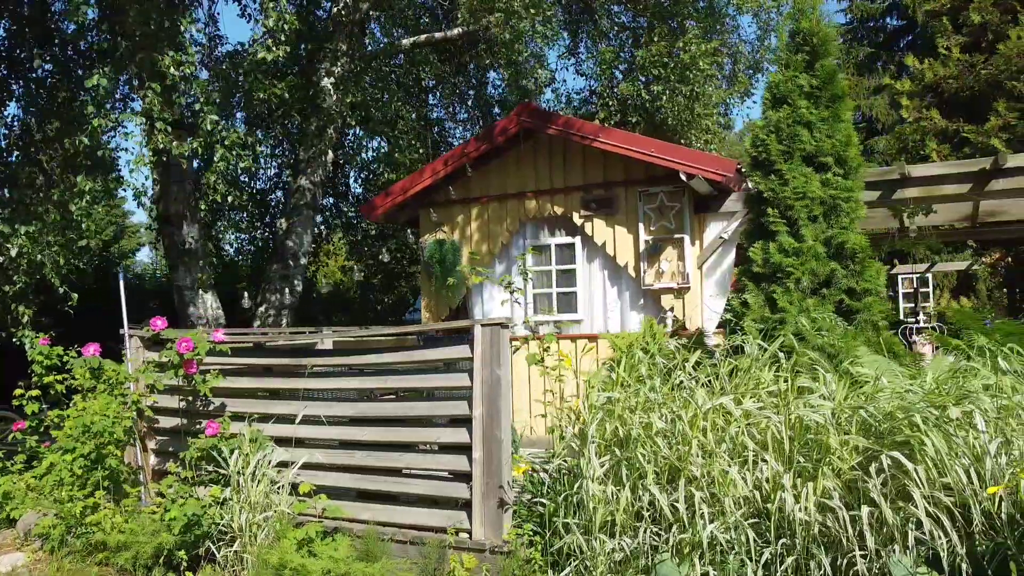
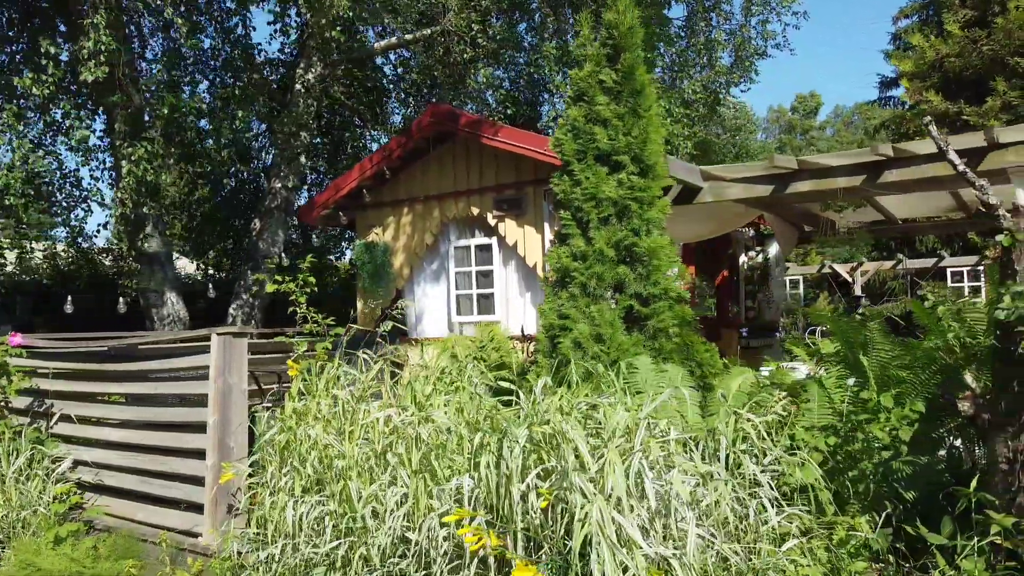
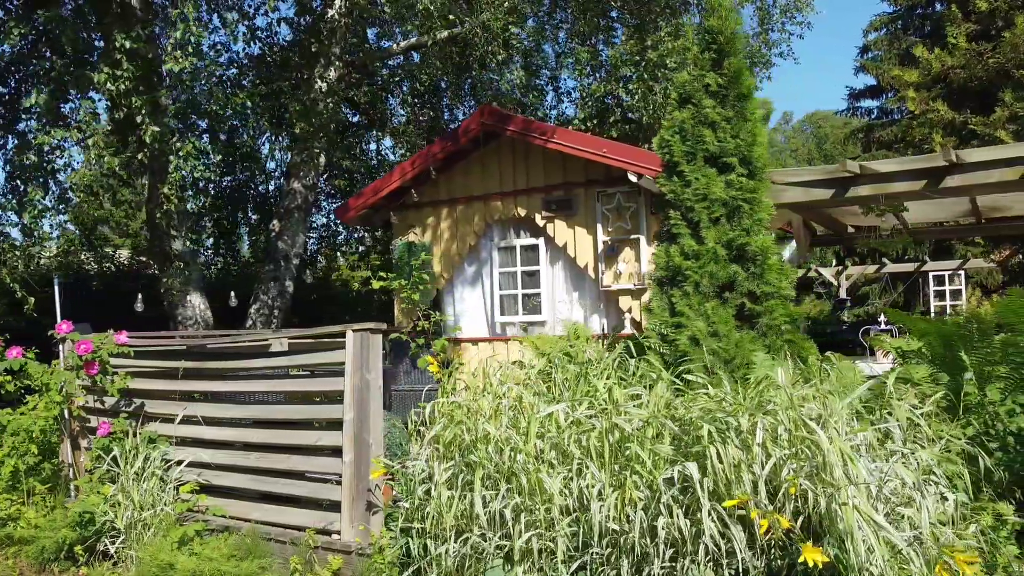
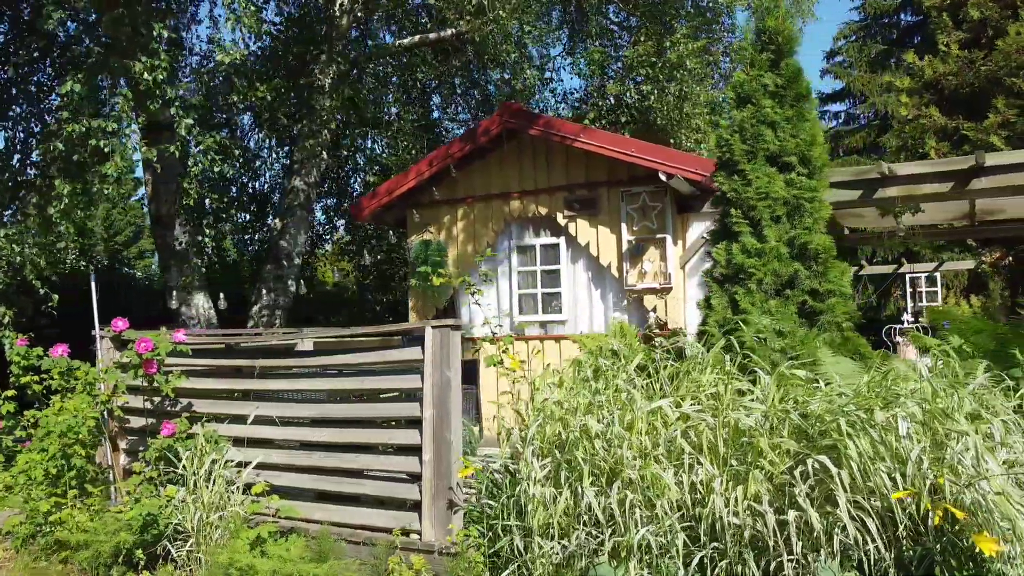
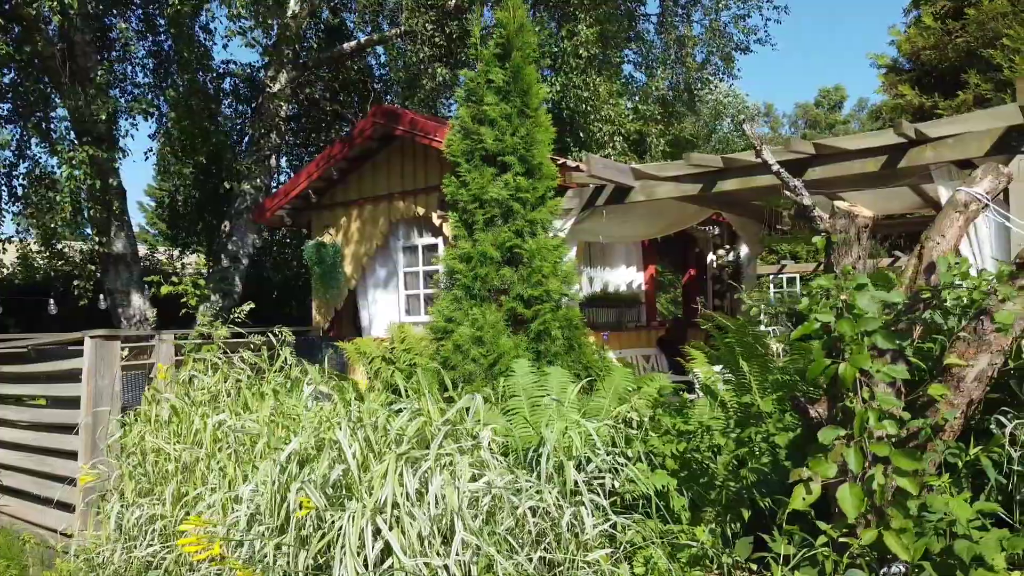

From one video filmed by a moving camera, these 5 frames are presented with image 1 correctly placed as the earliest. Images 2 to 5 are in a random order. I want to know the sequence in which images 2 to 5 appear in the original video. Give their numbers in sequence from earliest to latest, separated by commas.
4, 3, 2, 5
